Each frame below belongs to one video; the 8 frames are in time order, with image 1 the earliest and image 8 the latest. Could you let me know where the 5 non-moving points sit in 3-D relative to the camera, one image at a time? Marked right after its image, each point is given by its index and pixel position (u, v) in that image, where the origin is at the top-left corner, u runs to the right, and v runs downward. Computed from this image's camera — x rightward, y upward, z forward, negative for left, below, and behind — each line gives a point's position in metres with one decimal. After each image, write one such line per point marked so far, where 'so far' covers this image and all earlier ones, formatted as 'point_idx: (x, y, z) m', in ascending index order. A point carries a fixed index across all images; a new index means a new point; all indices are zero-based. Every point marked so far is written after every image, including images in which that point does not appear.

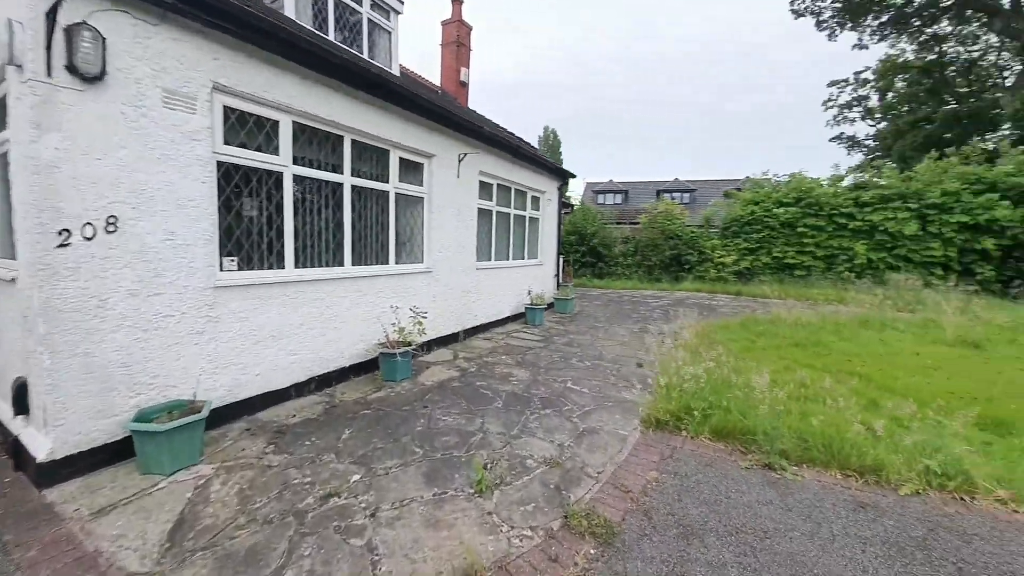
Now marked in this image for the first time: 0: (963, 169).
0: (+10.4, +2.8, +10.0) m
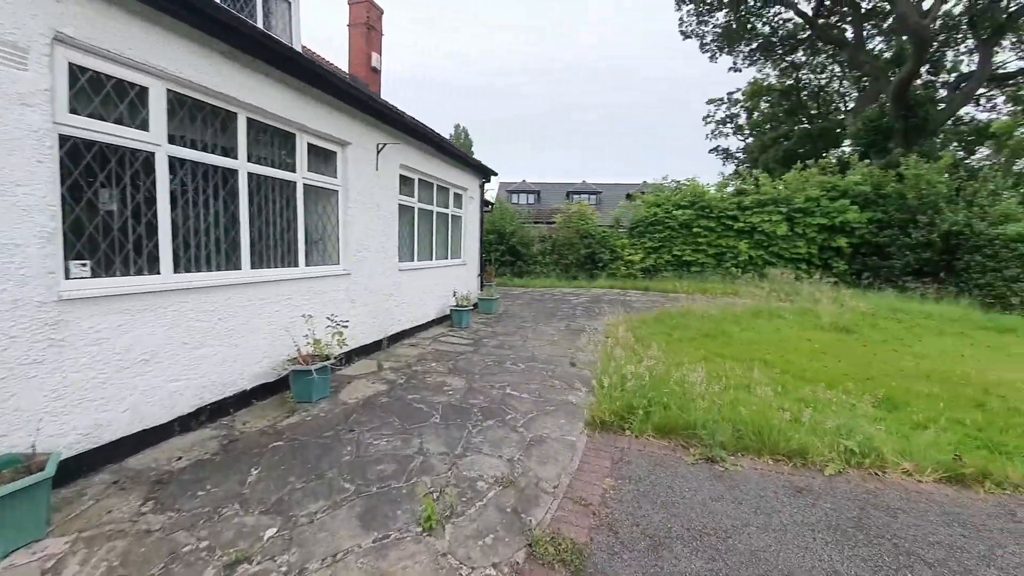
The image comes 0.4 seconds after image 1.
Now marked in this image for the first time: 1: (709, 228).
0: (+8.3, +3.0, +11.7) m
1: (+5.8, +1.8, +12.4) m
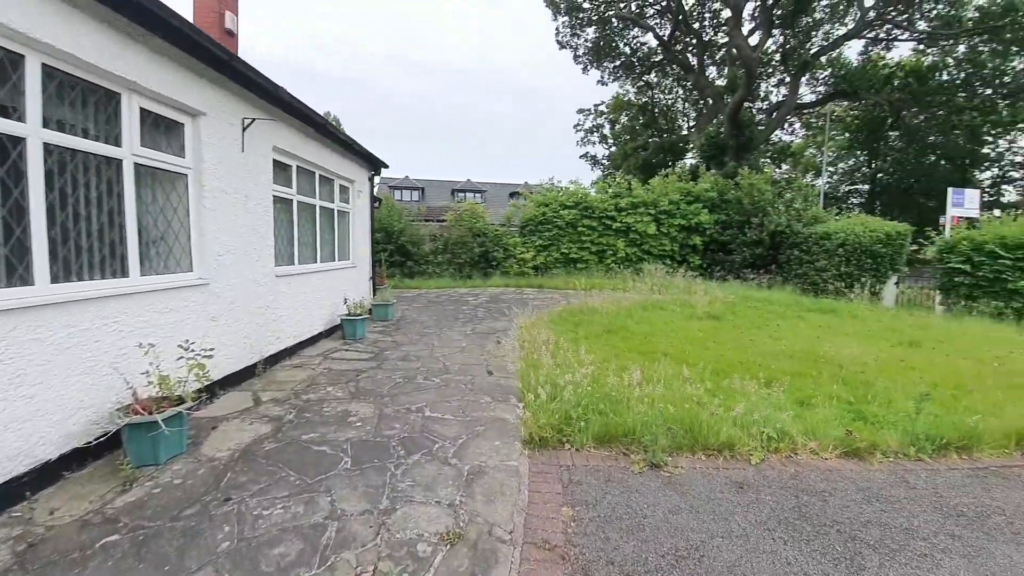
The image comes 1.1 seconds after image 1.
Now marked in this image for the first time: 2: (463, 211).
0: (+5.1, +3.2, +13.1) m
1: (+2.5, +1.9, +13.1) m
2: (-1.6, +2.5, +13.5) m
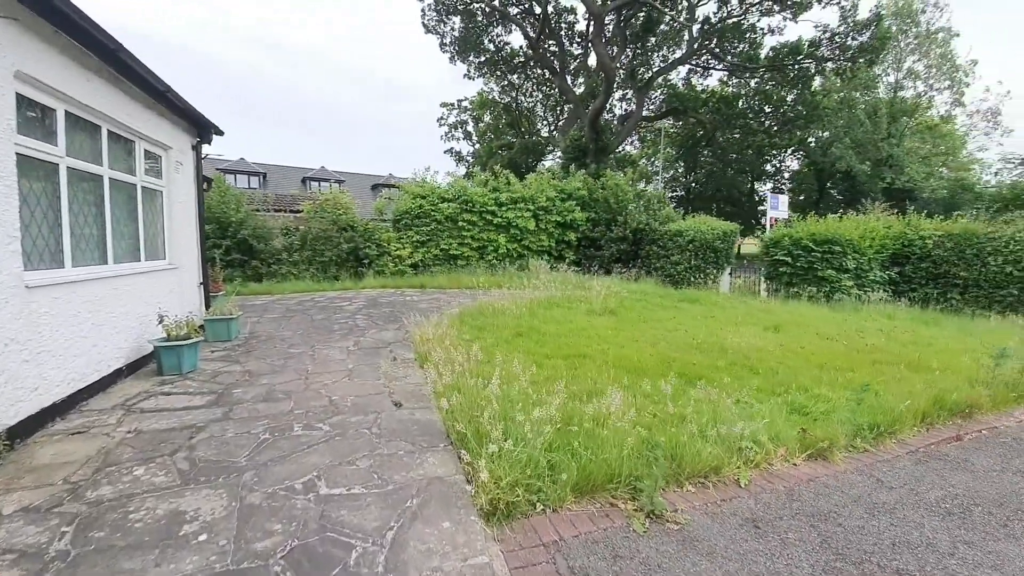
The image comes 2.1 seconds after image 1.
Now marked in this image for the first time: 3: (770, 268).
0: (+1.2, +3.4, +13.3) m
1: (-1.2, +2.0, +12.4) m
2: (-5.2, +2.5, +11.5) m
3: (+6.3, +0.5, +10.3) m
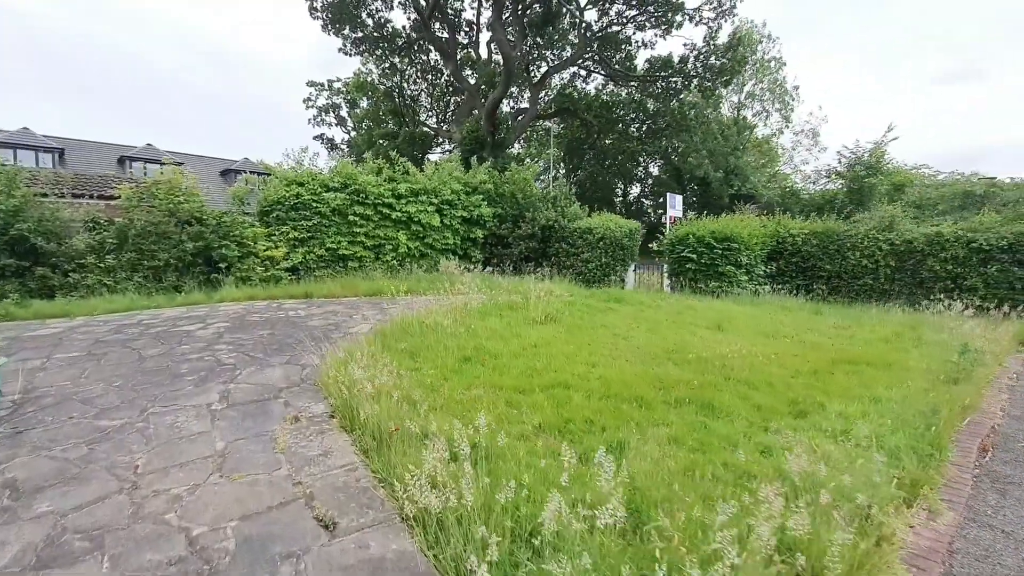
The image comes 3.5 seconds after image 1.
0: (-1.7, +3.3, +12.0) m
1: (-3.8, +1.8, +10.5) m
2: (-7.3, +2.2, +8.5) m
3: (+4.1, +0.6, +10.6) m
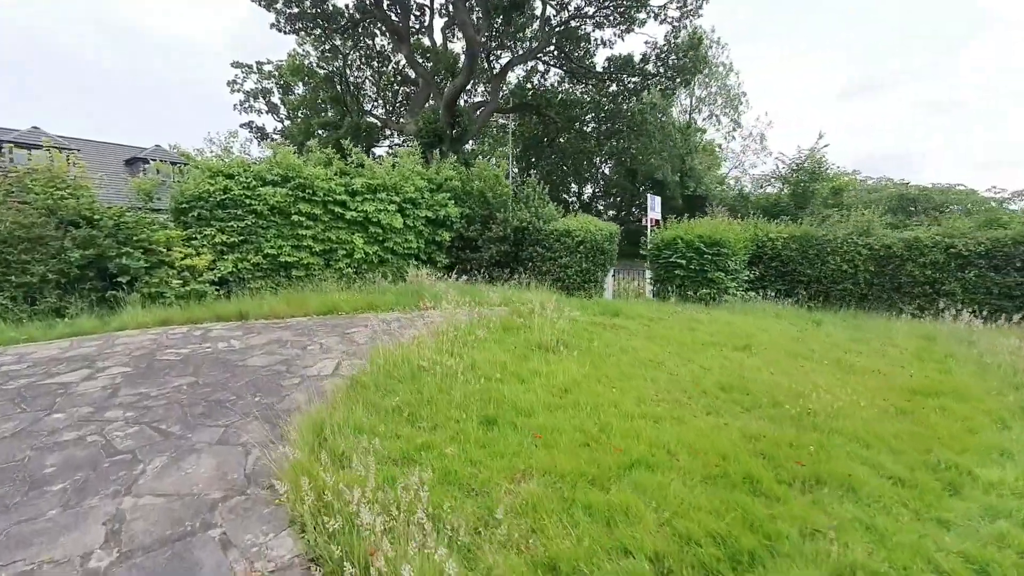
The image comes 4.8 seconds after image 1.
0: (-2.5, +3.1, +10.6) m
1: (-4.3, +1.5, +8.9) m
2: (-7.6, +1.8, +6.4) m
3: (+3.5, +0.4, +10.0) m
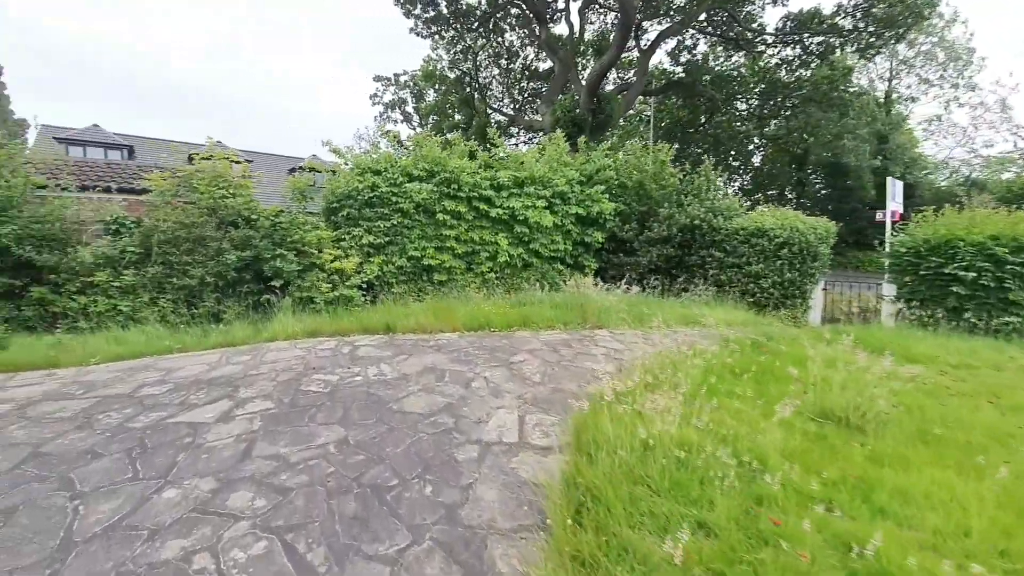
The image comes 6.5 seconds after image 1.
0: (+1.1, +2.9, +9.2) m
1: (-1.1, +1.4, +8.0) m
2: (-4.9, +1.8, +6.4) m
3: (+6.7, 0.0, +7.0) m
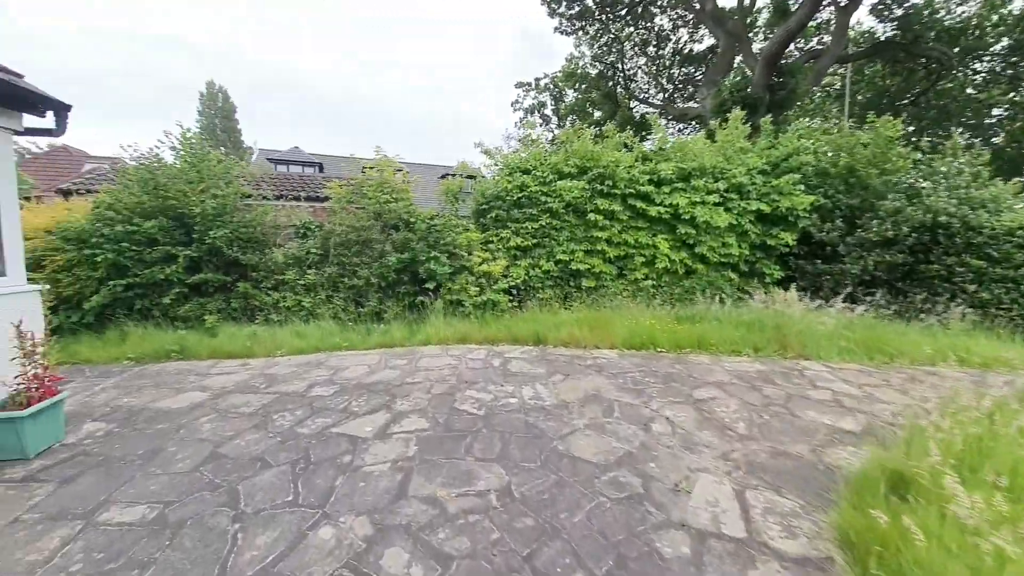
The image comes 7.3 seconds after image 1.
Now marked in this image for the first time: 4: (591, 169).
0: (+4.2, +2.7, +7.6) m
1: (+1.7, +1.3, +7.2) m
2: (-2.4, +1.8, +6.8) m
3: (+8.8, -0.4, +3.9) m
4: (+1.4, +2.1, +7.2) m
